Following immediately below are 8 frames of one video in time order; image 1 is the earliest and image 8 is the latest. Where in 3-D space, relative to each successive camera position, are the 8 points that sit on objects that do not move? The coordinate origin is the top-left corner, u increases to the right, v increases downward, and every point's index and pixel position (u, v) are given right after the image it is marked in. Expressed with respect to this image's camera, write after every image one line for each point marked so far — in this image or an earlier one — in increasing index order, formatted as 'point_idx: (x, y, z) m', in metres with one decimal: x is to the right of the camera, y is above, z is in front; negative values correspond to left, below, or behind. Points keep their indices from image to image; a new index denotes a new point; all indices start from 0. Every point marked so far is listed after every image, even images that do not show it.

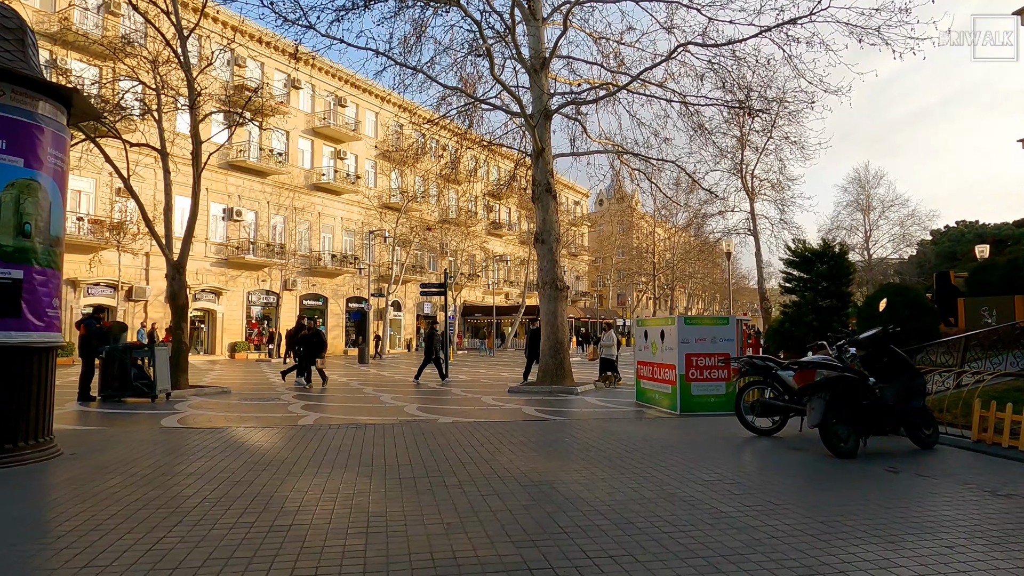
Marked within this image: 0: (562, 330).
0: (+1.2, -1.0, +15.4) m
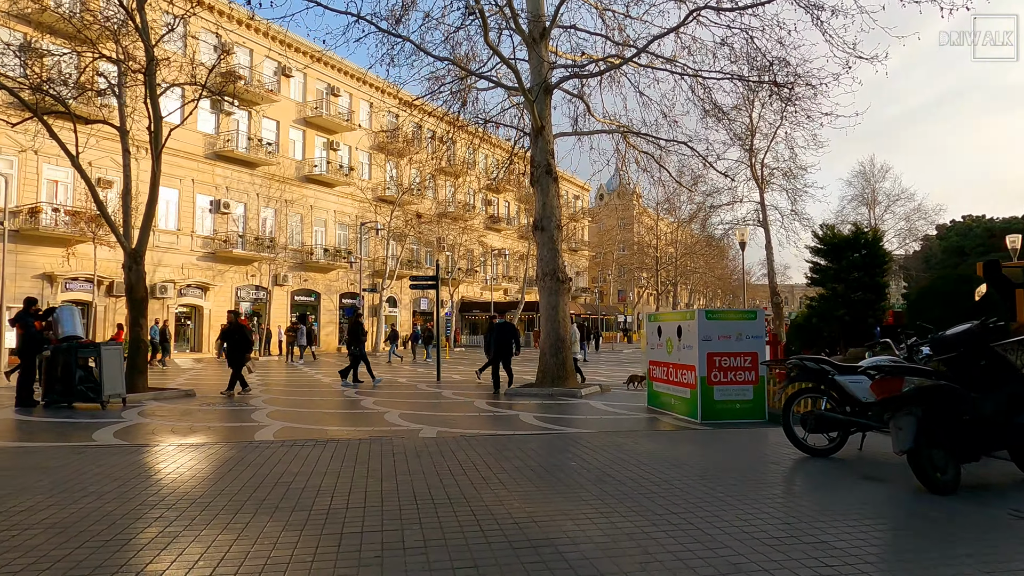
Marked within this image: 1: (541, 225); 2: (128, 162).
0: (+1.1, -0.8, +14.0) m
1: (+0.6, +1.4, +14.3) m
2: (-7.9, +2.6, +13.7) m
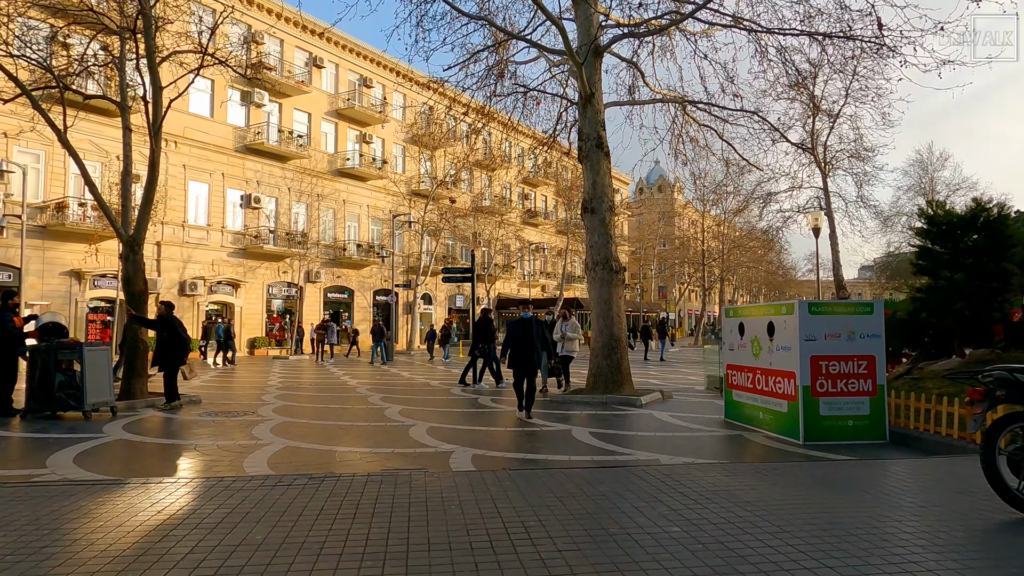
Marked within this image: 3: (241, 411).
0: (+1.9, -0.6, +12.1) m
1: (+1.5, +1.5, +12.4) m
2: (-7.1, +2.7, +12.3) m
3: (-4.2, -1.9, +10.3) m
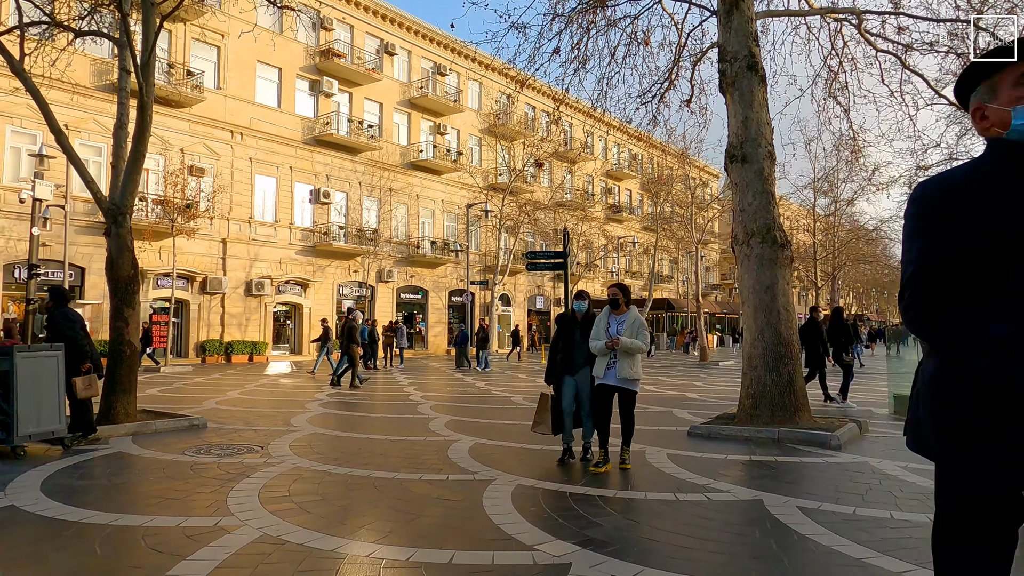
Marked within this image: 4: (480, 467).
0: (+3.4, -0.4, +8.3) m
1: (+3.0, +1.8, +8.7) m
2: (-5.5, +2.9, +9.5) m
3: (-2.9, -1.7, +7.2) m
4: (-0.3, -1.7, +6.3) m
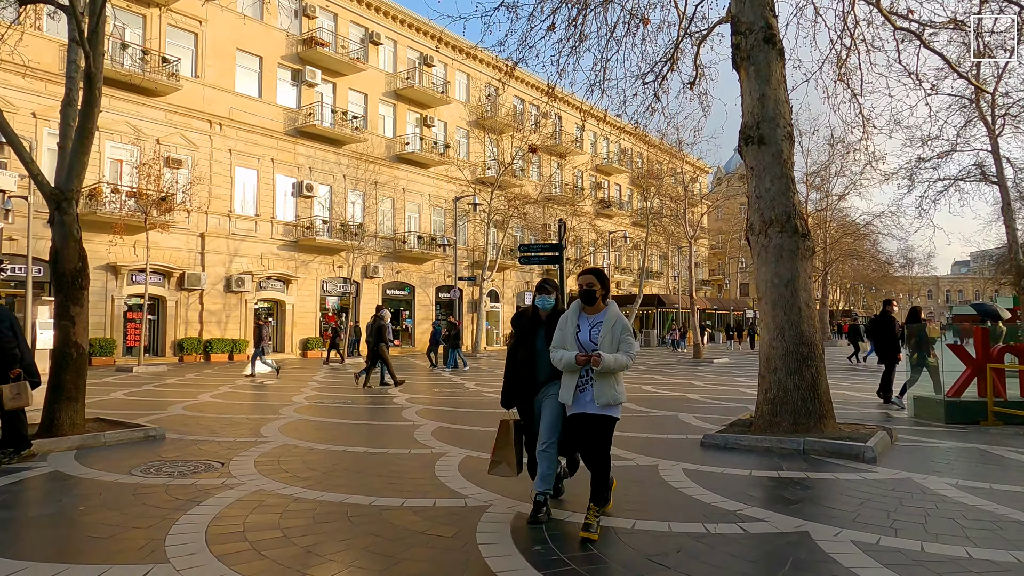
0: (+3.4, -0.3, +7.5) m
1: (+2.9, +1.8, +7.9) m
2: (-5.6, +3.0, +8.6) m
3: (-3.0, -1.7, +6.3) m
4: (-0.4, -1.6, +5.4) m
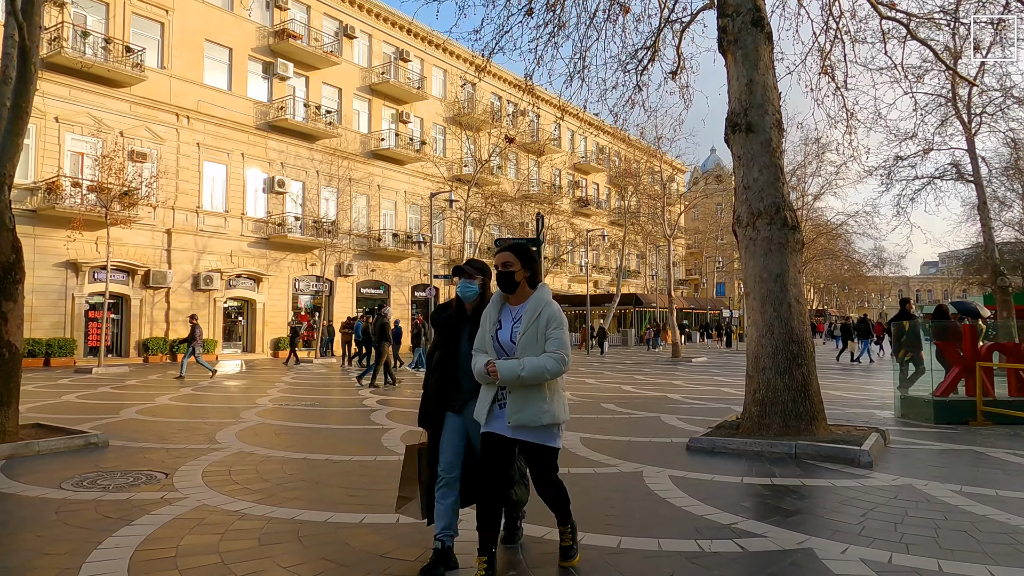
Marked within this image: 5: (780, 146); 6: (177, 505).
0: (+3.1, -0.3, +7.2) m
1: (+2.6, +1.9, +7.5) m
2: (-5.9, +3.0, +7.9) m
3: (-3.2, -1.6, +5.8) m
4: (-0.6, -1.6, +5.0) m
5: (+3.0, +1.6, +7.5) m
6: (-2.4, -1.6, +4.8) m
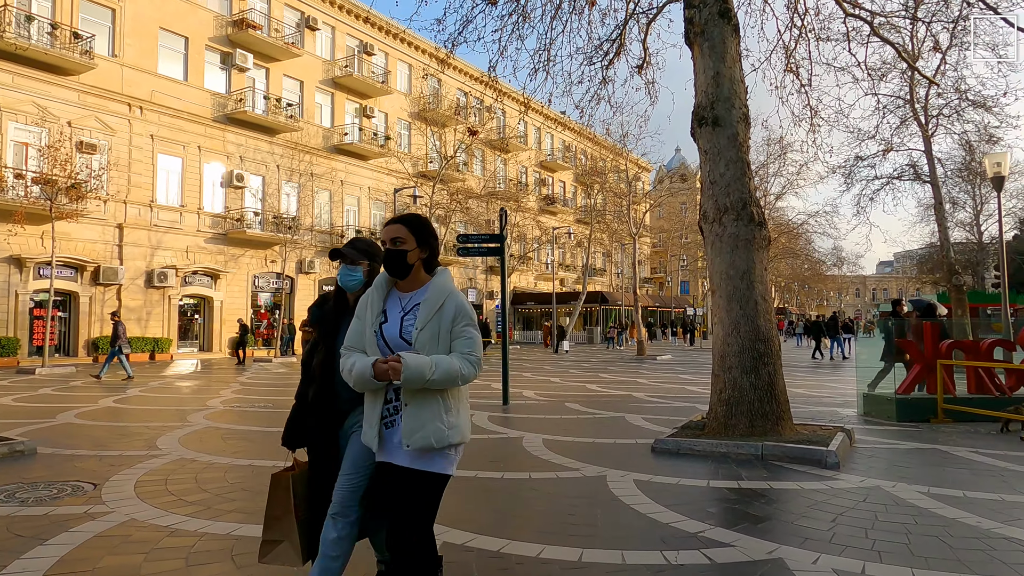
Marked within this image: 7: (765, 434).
0: (+2.7, -0.3, +7.0) m
1: (+2.2, +1.9, +7.4) m
2: (-6.4, +3.1, +7.3) m
3: (-3.5, -1.6, +5.3) m
4: (-0.9, -1.6, +4.6) m
5: (+2.6, +1.6, +7.3) m
6: (-2.7, -1.5, +4.4) m
7: (+2.5, -1.5, +6.7) m
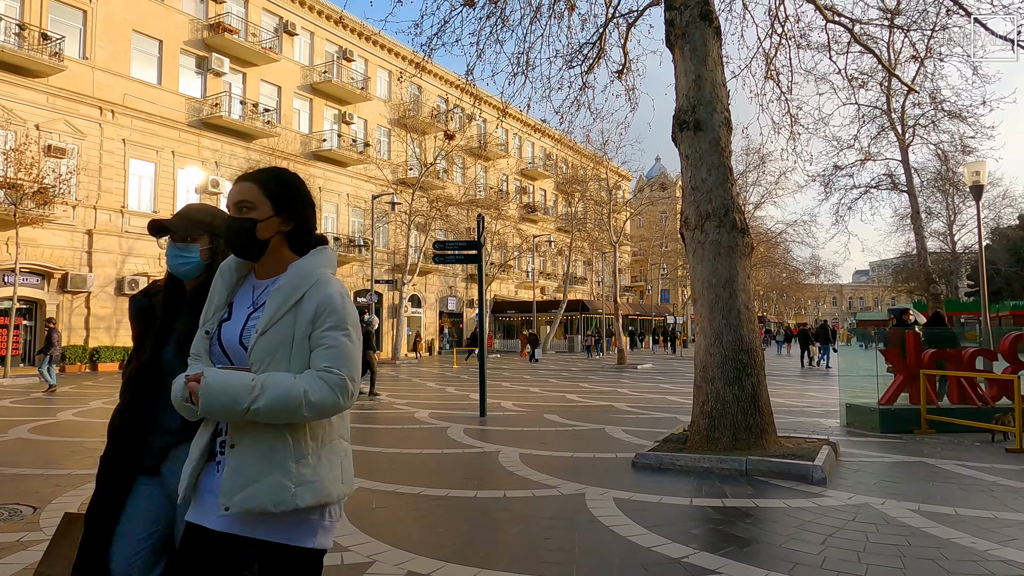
0: (+2.4, -0.3, +6.8) m
1: (+1.9, +1.8, +7.2) m
2: (-6.6, +3.0, +6.9) m
3: (-3.7, -1.6, +4.9) m
4: (-1.0, -1.6, +4.3) m
5: (+2.3, +1.5, +7.2) m
6: (-2.9, -1.6, +4.0) m
7: (+2.3, -1.6, +6.5) m
